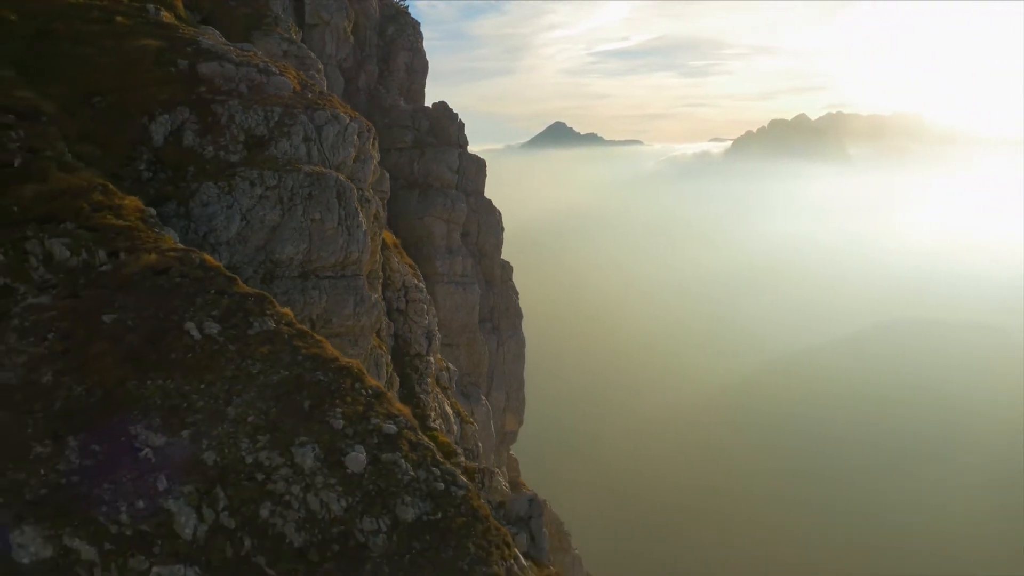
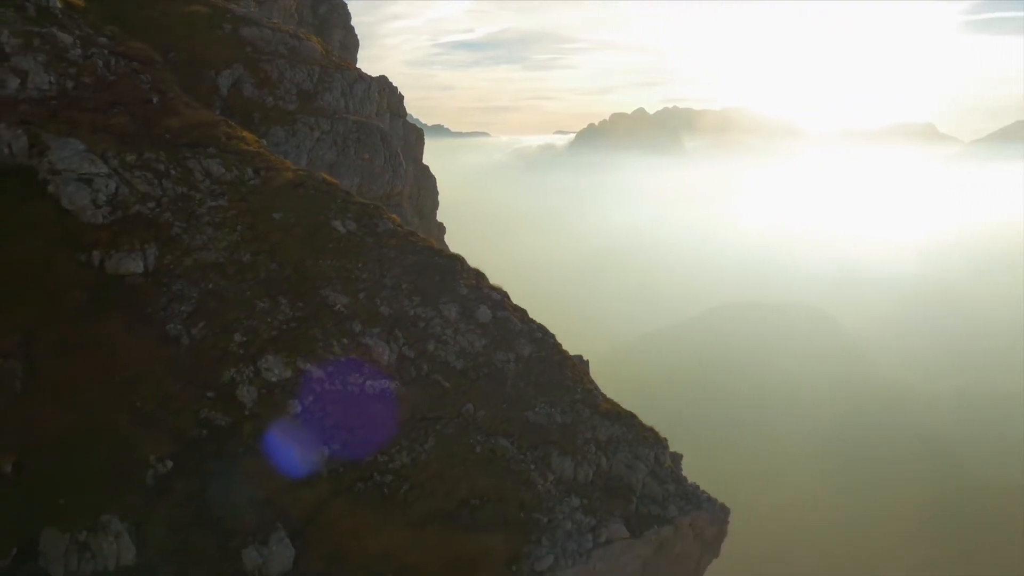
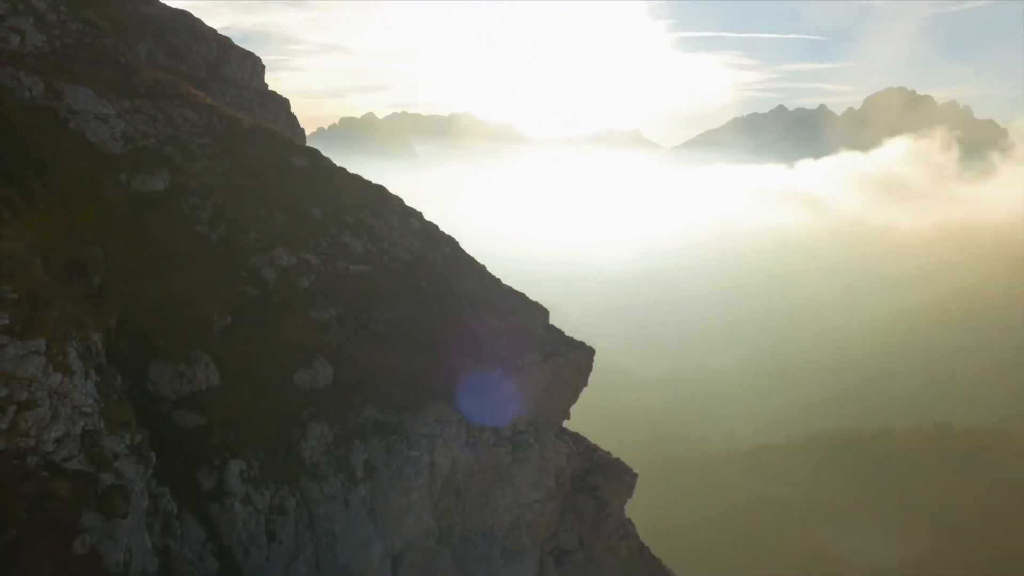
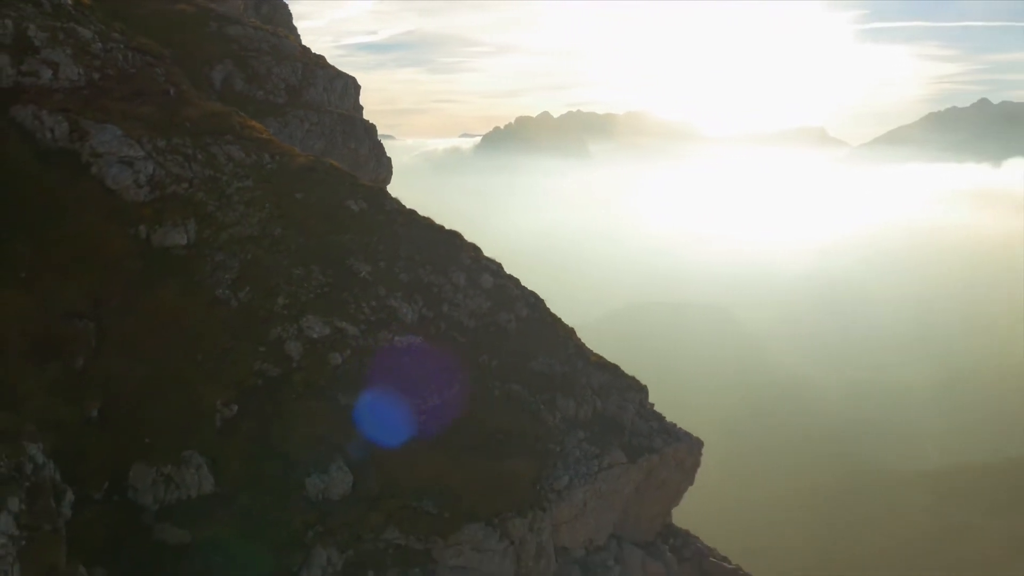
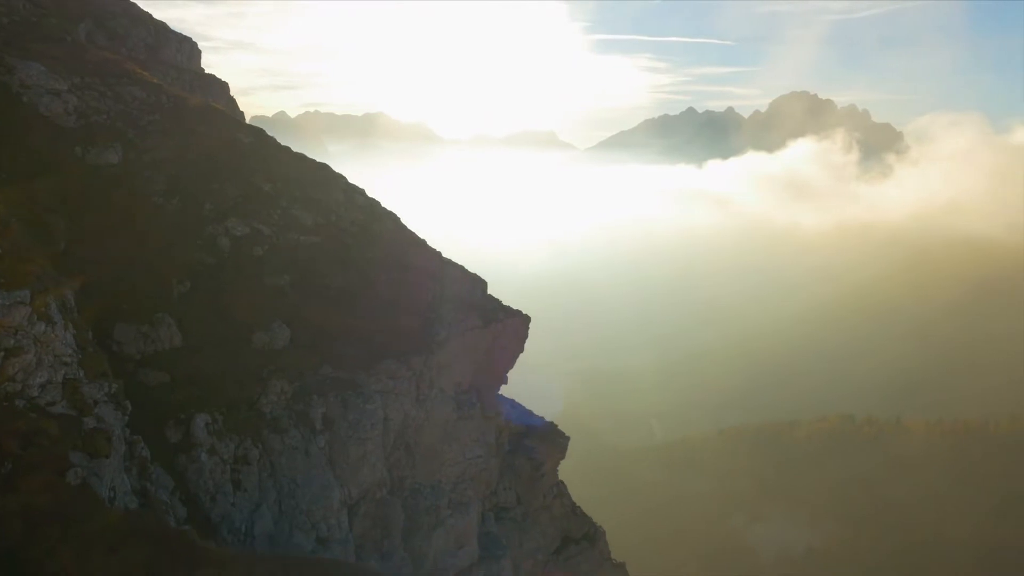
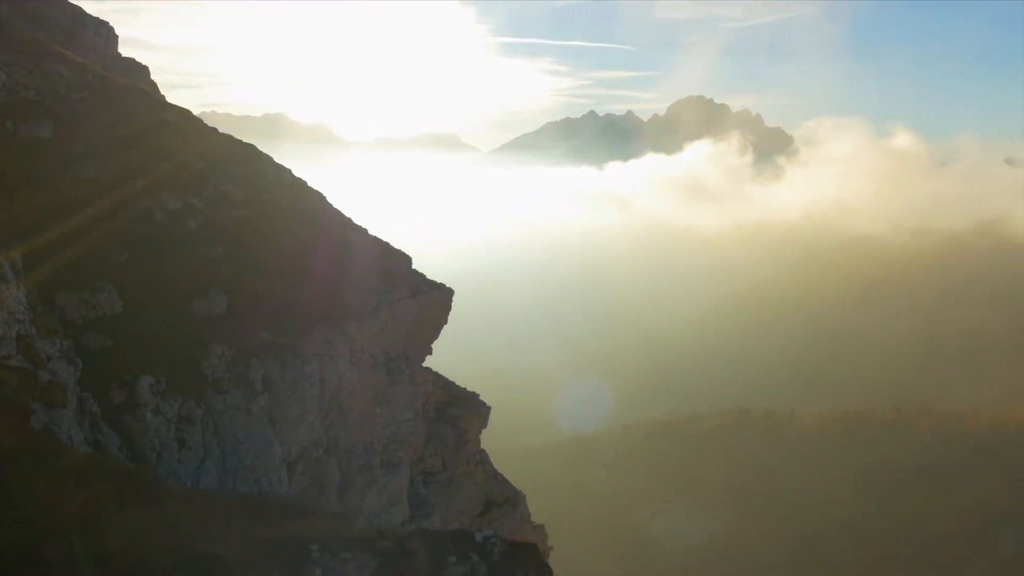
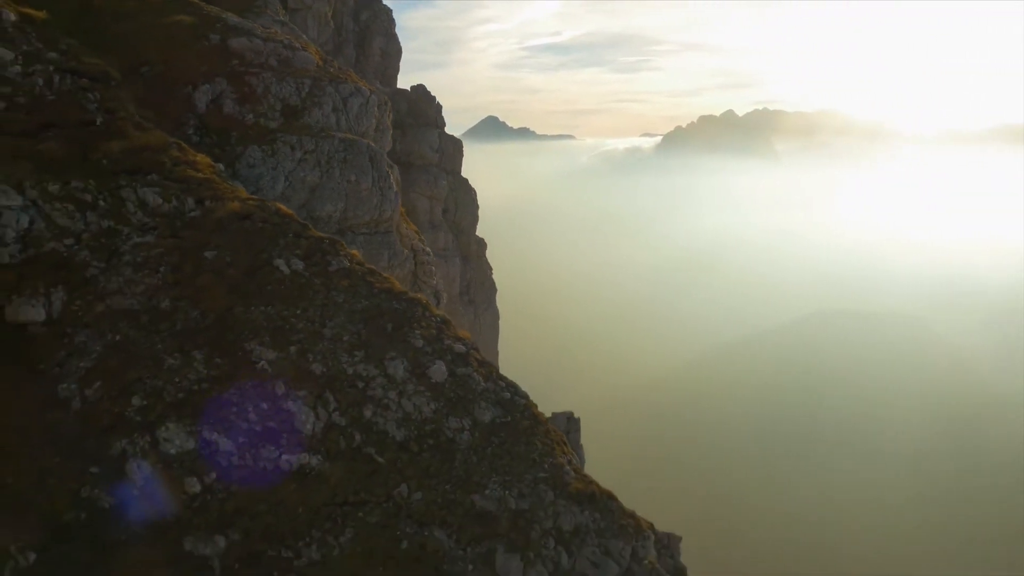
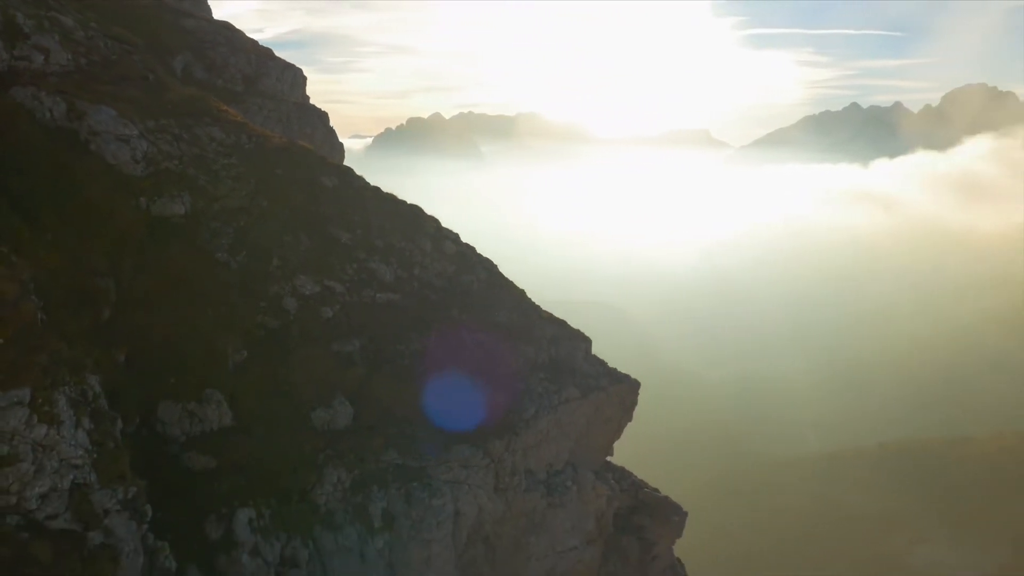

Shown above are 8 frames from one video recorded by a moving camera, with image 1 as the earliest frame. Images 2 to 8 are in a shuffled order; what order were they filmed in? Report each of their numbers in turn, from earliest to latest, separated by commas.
7, 2, 4, 8, 3, 5, 6
